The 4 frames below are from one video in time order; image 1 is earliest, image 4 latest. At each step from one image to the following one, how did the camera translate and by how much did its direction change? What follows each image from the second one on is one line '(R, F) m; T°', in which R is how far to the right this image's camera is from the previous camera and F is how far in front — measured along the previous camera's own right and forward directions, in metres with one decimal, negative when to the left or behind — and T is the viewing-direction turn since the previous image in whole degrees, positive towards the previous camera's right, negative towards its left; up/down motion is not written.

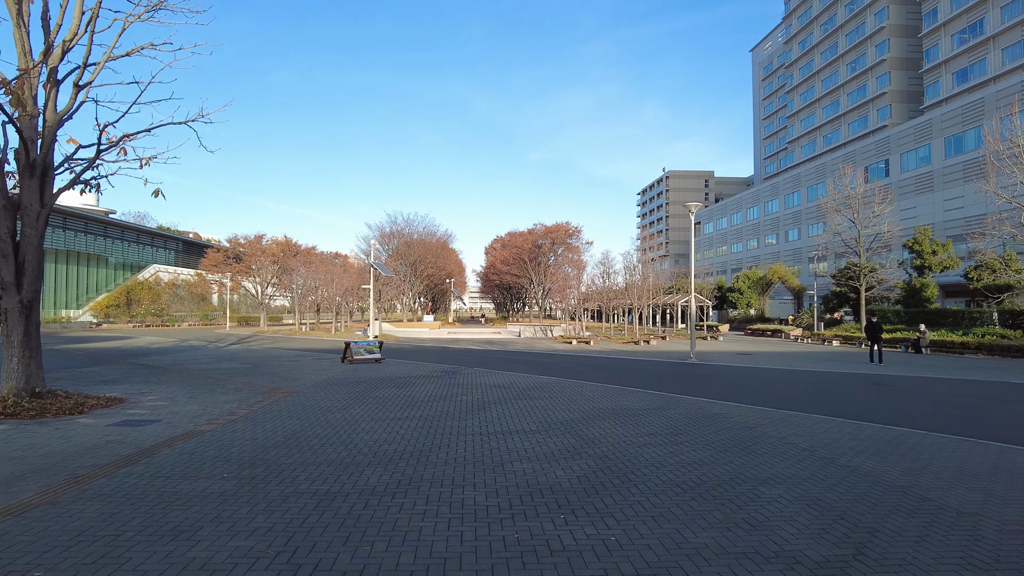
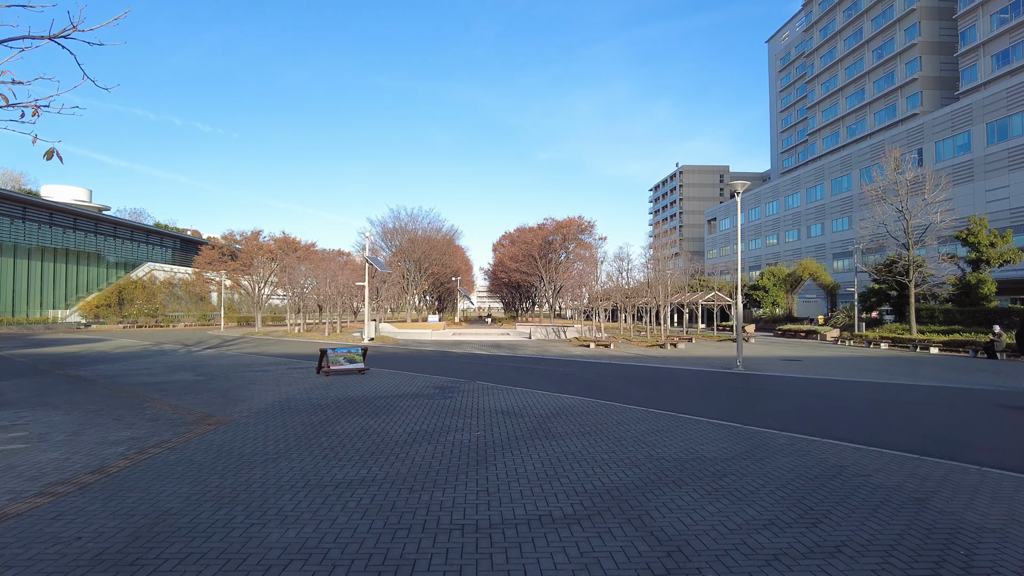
(-0.1, +3.2) m; -1°
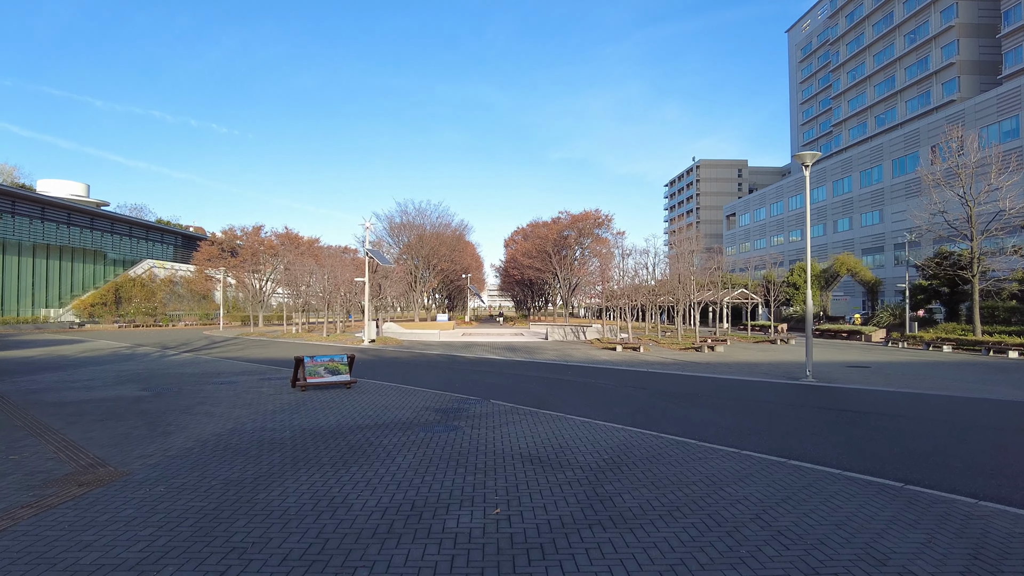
(-0.3, +3.0) m; -1°
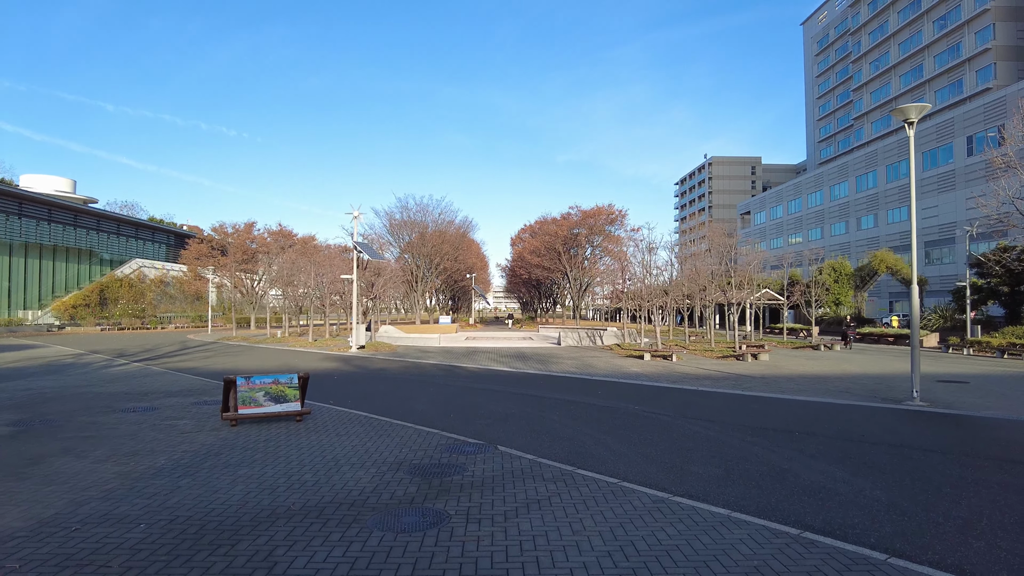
(-0.2, +3.4) m; -1°
